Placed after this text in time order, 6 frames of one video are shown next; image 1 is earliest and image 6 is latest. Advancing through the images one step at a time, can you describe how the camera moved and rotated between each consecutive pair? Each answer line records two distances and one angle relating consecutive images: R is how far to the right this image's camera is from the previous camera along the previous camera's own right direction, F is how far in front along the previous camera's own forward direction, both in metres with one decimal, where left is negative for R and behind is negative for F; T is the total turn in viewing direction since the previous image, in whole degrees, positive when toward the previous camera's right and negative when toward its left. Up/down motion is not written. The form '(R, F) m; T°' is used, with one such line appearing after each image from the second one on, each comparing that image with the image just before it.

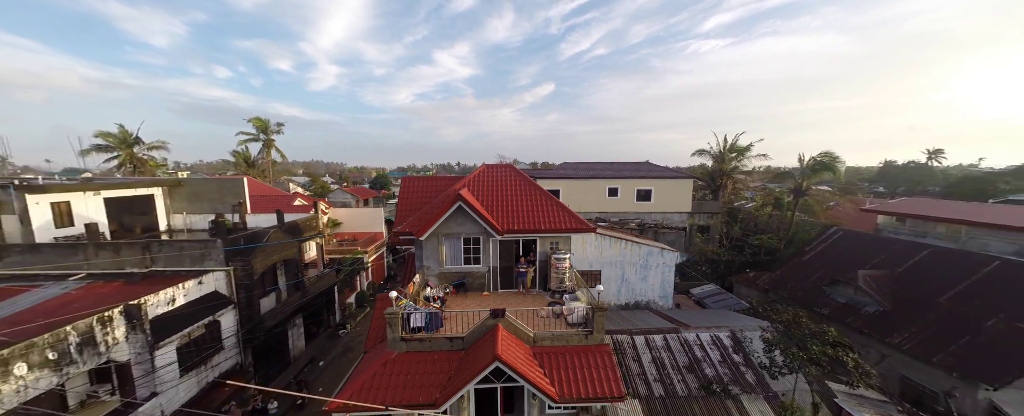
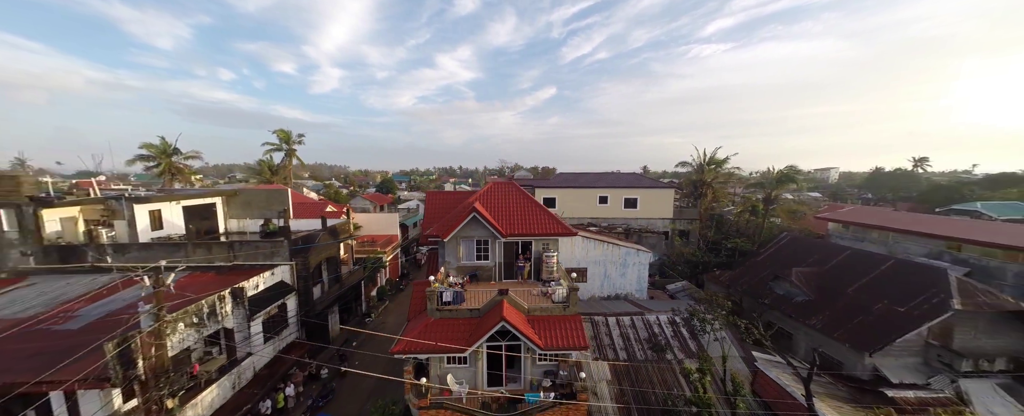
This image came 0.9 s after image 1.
(0.0, -2.3) m; 0°
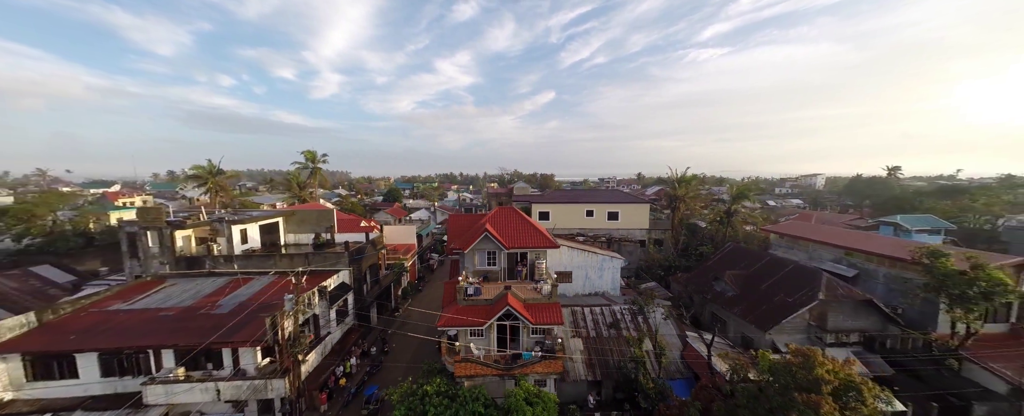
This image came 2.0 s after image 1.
(-0.1, -3.7) m; 0°
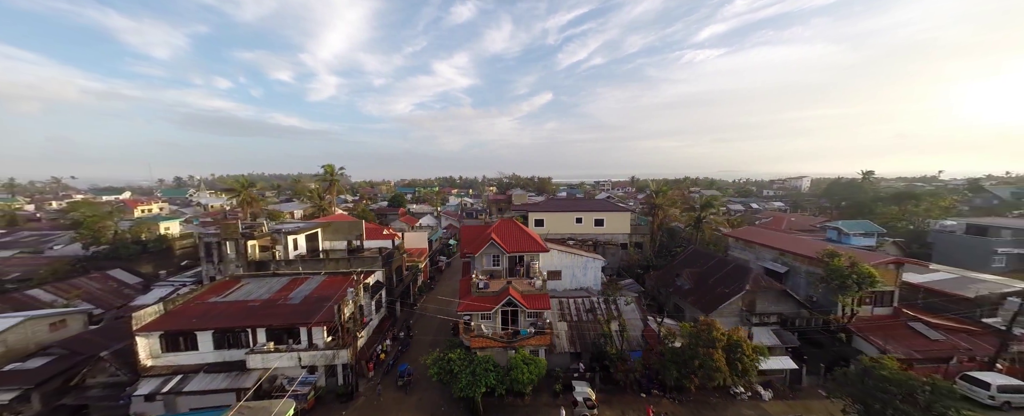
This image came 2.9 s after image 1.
(-0.1, -3.7) m; 0°
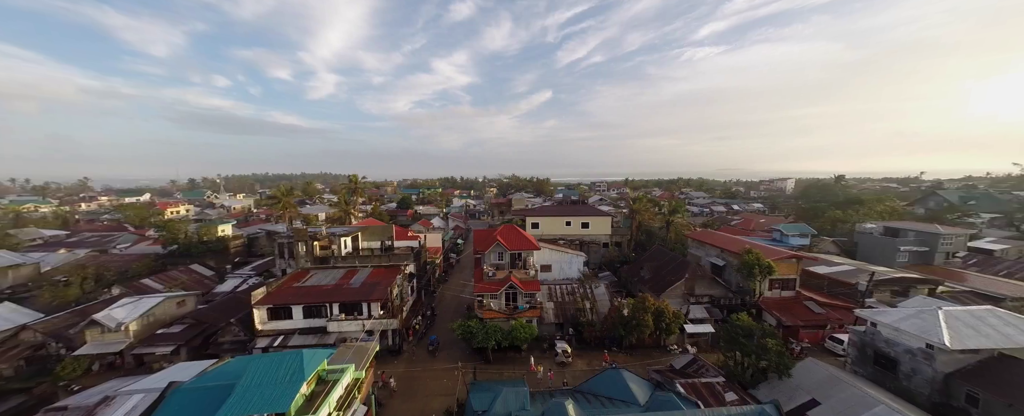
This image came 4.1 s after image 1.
(-0.1, -5.6) m; 0°
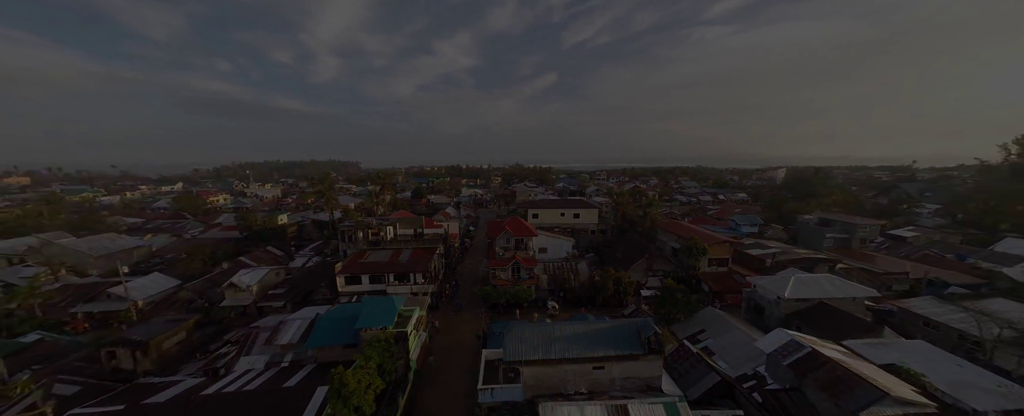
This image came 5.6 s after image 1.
(-0.1, -7.3) m; -1°
